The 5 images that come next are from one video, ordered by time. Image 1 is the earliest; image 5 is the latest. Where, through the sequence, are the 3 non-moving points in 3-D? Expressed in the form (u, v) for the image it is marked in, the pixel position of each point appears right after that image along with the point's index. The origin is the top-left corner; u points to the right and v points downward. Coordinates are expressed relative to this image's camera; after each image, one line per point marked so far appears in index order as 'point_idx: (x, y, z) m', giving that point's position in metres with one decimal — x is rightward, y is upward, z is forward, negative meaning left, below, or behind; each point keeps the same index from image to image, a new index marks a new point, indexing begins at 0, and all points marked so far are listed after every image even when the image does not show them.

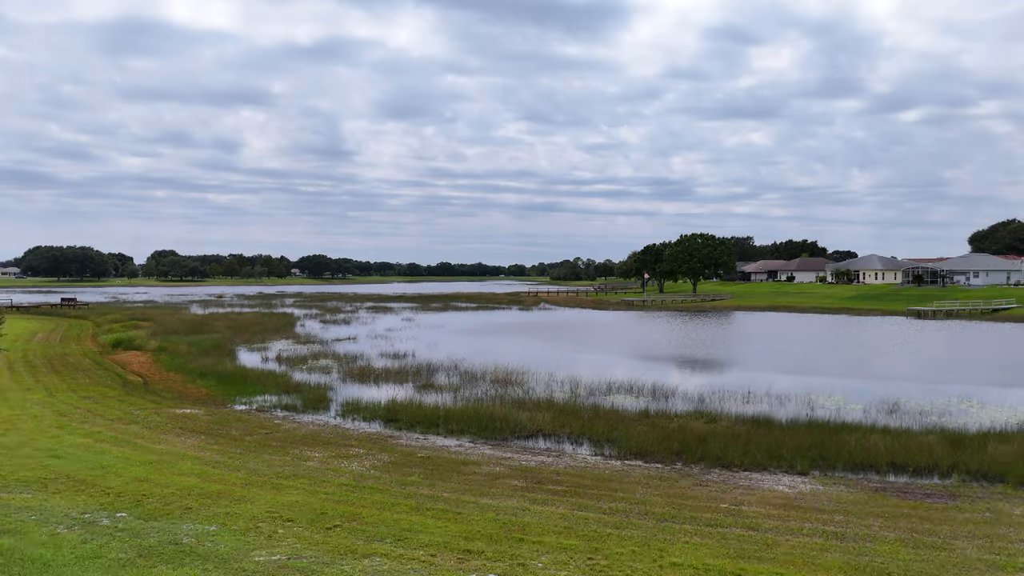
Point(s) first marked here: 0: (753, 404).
0: (+7.5, -3.6, +18.8) m
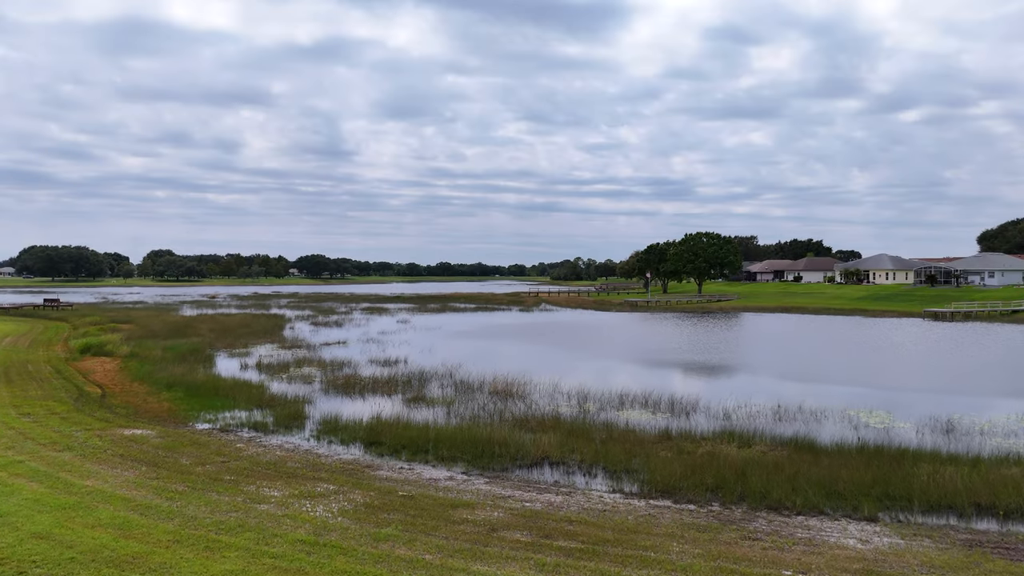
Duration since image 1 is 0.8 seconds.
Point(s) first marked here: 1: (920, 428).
0: (+7.5, -3.7, +16.5) m
1: (+10.6, -3.6, +15.8) m
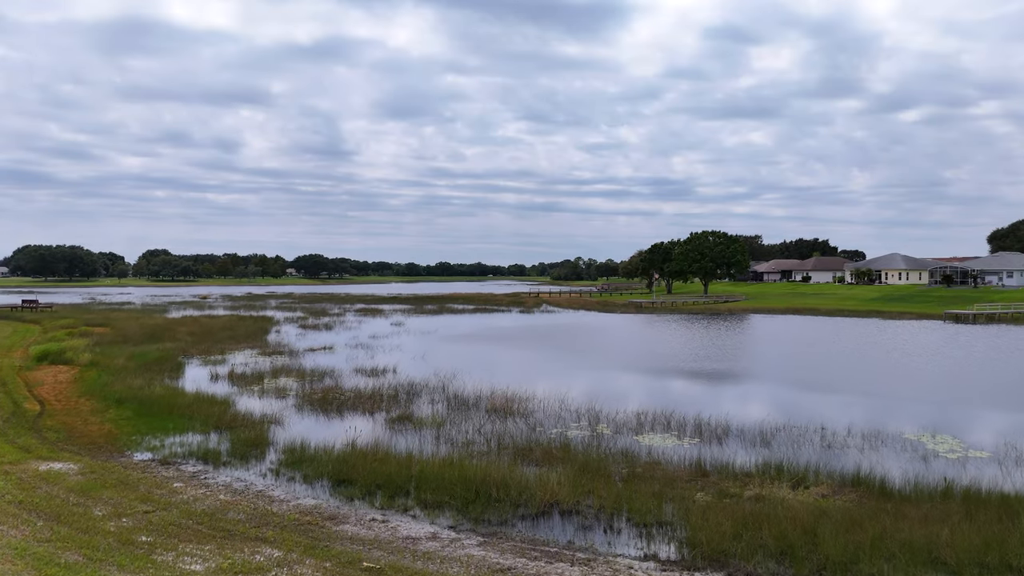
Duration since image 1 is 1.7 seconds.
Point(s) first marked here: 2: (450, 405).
0: (+7.5, -3.7, +13.9) m
1: (+10.6, -3.7, +13.2) m
2: (-1.9, -3.5, +18.4) m
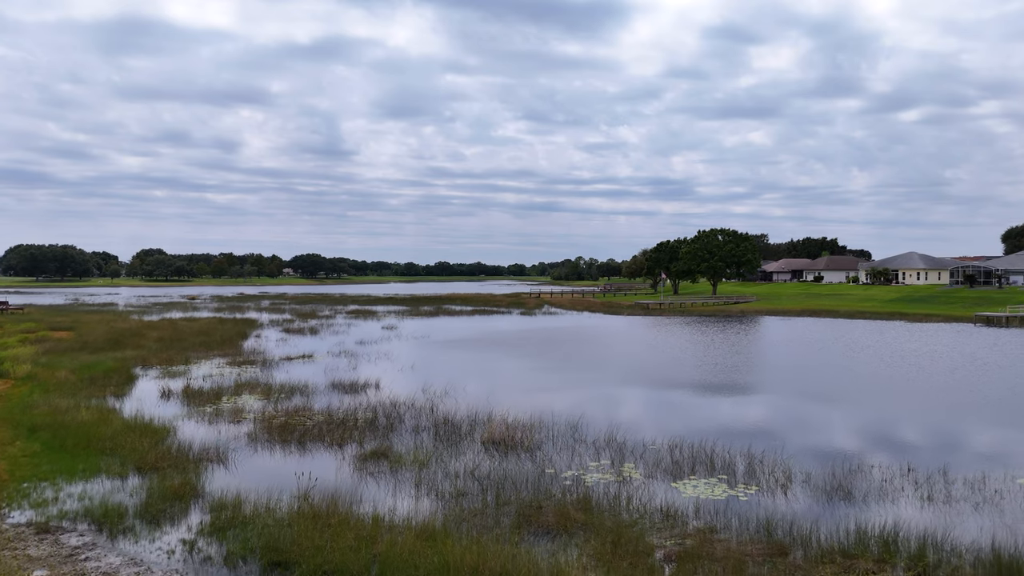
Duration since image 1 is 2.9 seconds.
0: (+7.5, -3.8, +10.5) m
1: (+10.7, -3.8, +9.8) m
2: (-1.9, -3.6, +15.0) m
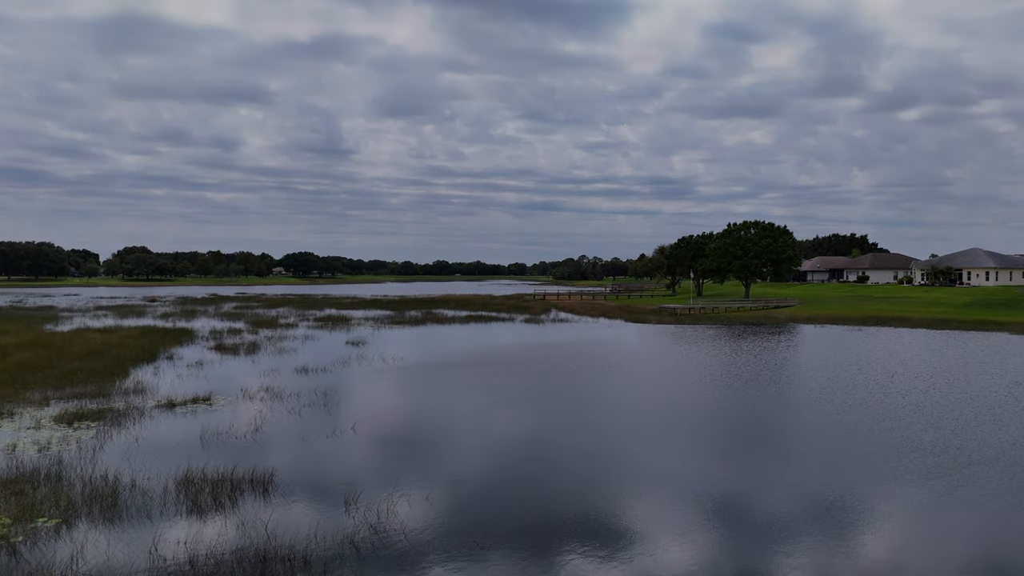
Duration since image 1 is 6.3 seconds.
0: (+7.8, -4.0, +0.4) m
1: (+10.9, -4.0, -0.3) m
2: (-1.6, -3.8, +4.8) m
